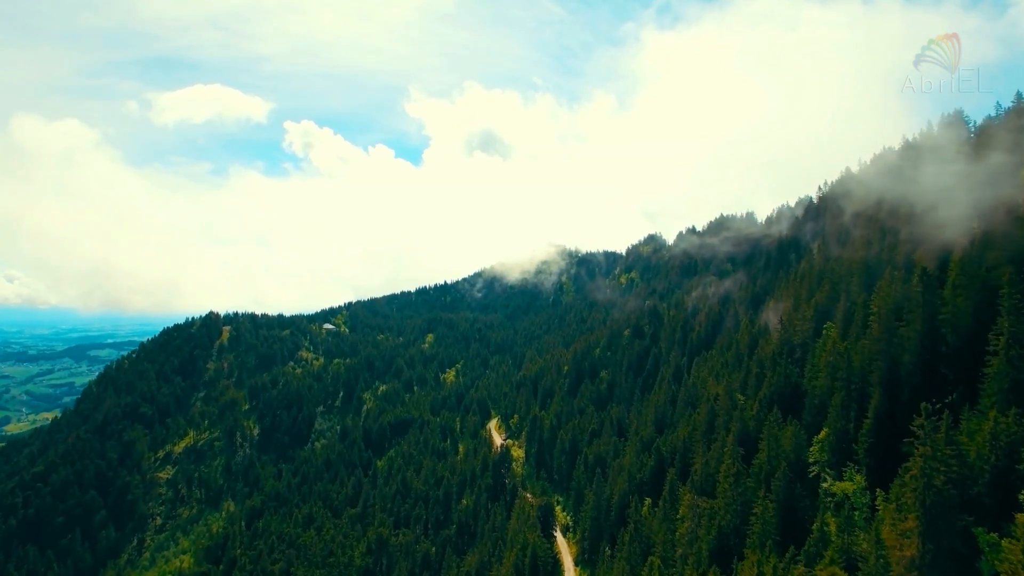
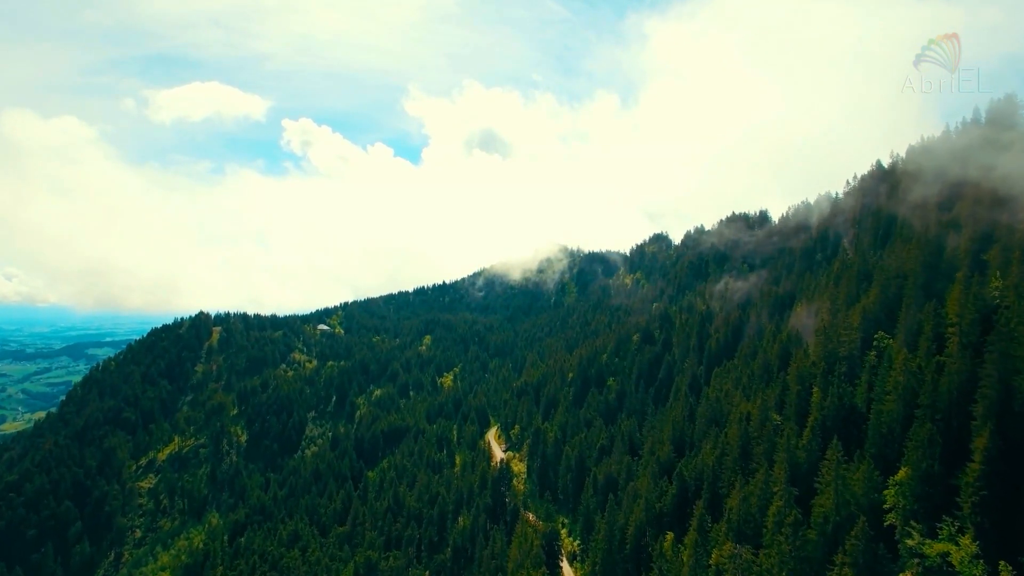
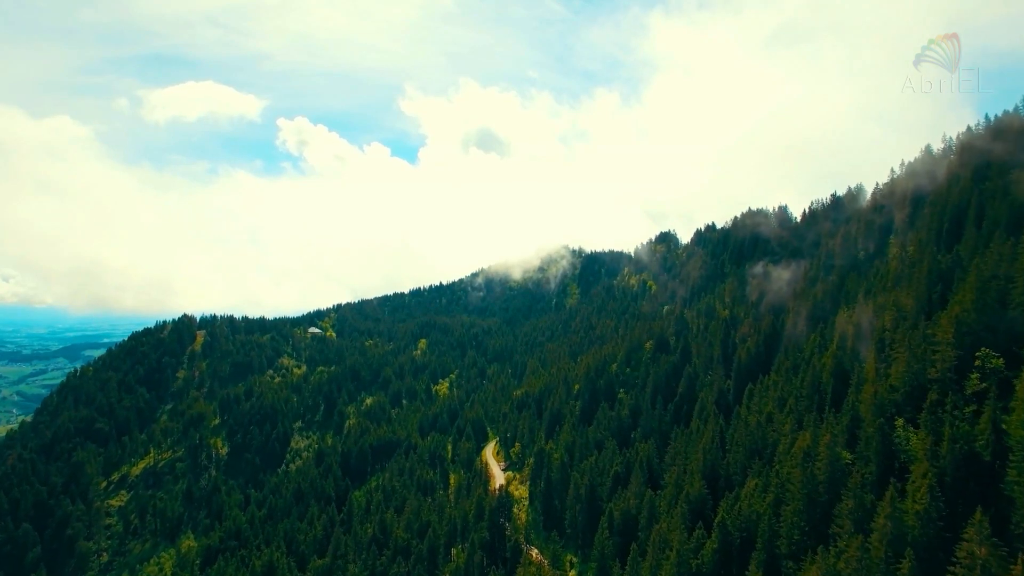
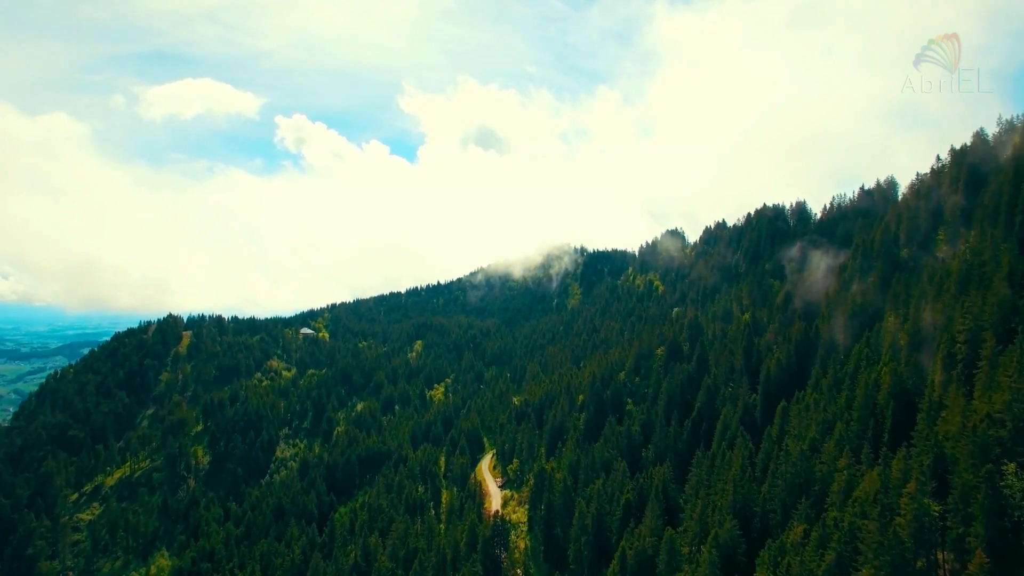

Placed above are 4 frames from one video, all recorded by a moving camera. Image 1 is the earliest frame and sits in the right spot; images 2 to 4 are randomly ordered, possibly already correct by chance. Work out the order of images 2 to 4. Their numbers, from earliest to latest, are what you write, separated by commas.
2, 3, 4
